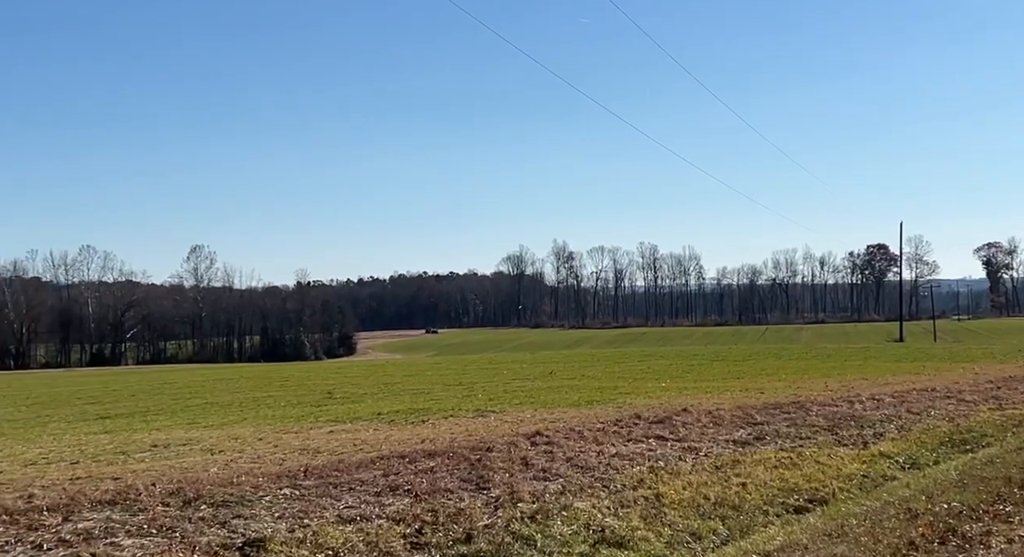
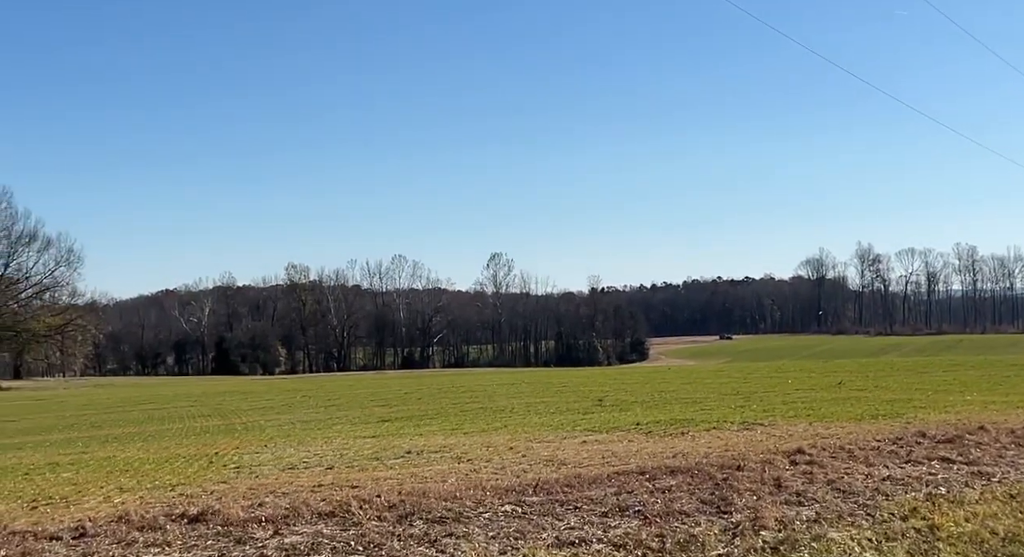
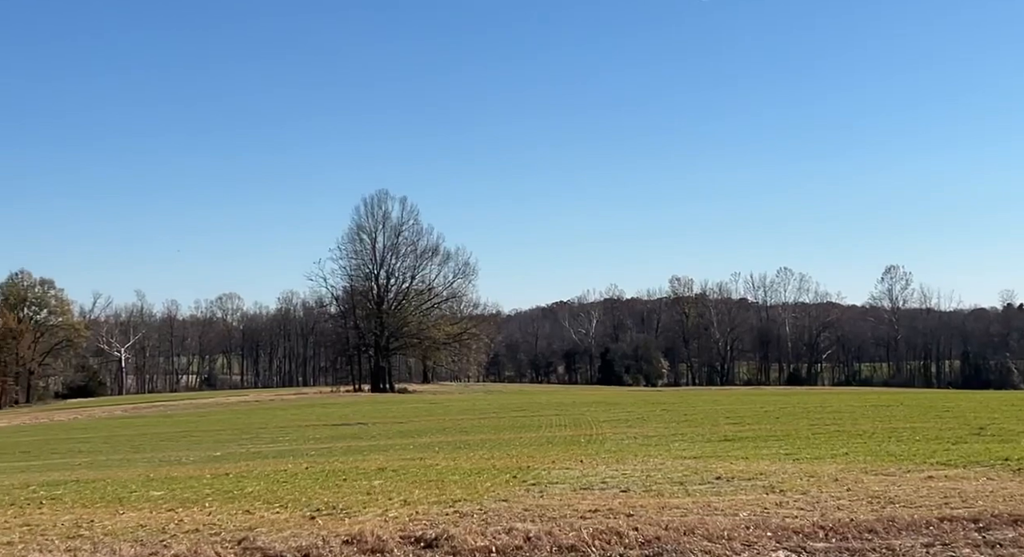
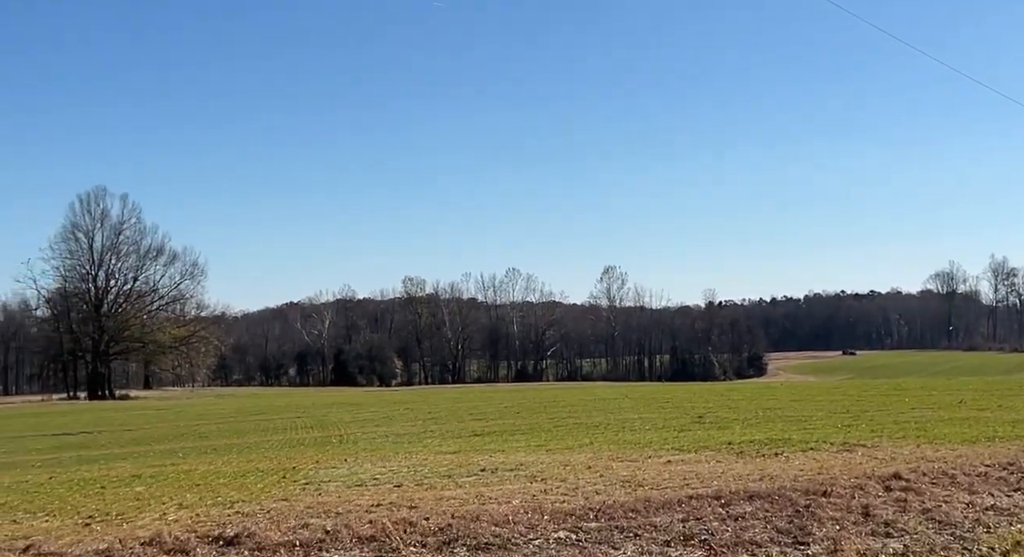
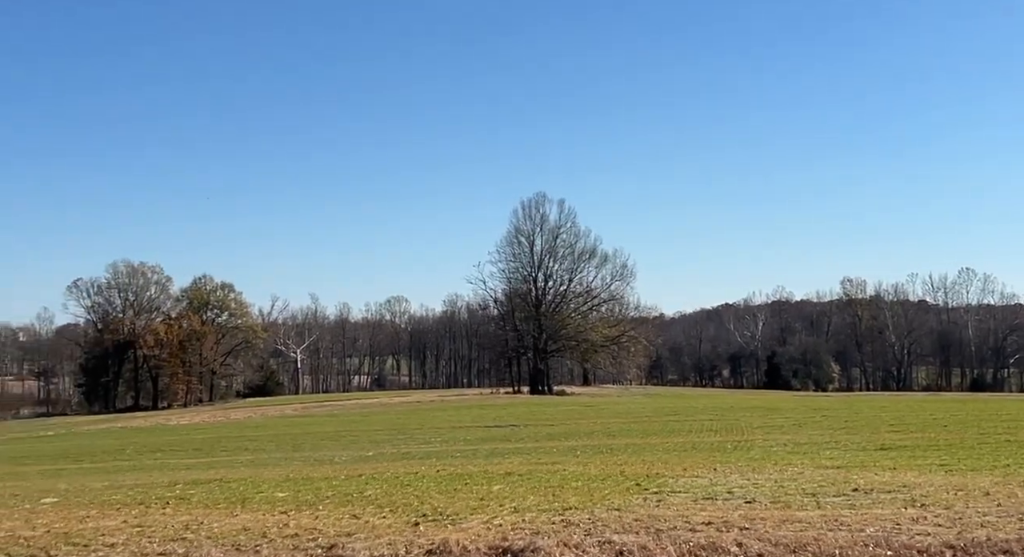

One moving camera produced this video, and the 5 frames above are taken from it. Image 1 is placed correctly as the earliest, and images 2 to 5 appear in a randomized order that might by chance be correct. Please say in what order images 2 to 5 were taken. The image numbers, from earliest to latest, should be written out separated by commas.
2, 4, 3, 5
